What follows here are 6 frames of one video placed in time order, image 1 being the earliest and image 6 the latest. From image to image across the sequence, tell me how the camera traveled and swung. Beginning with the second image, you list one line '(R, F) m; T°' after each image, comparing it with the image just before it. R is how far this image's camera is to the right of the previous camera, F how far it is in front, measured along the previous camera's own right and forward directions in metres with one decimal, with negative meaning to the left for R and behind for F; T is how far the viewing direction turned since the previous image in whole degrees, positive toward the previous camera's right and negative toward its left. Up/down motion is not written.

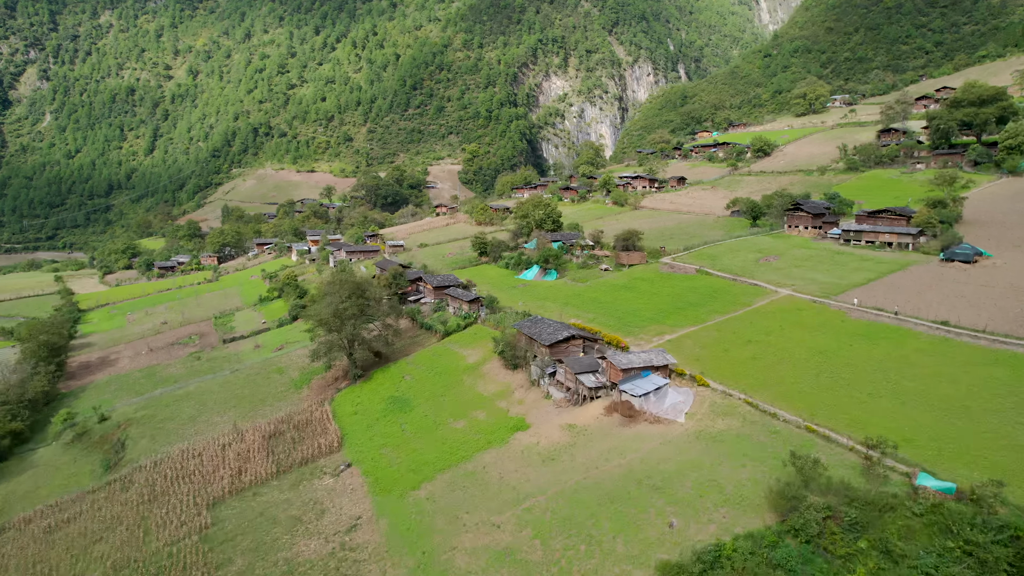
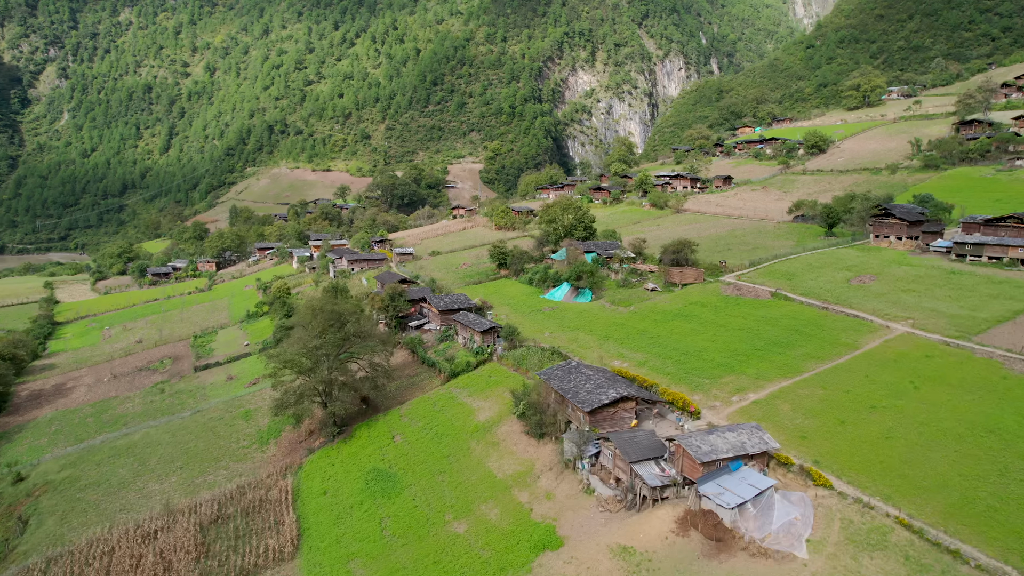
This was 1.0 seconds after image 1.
(-0.1, +8.0) m; -2°
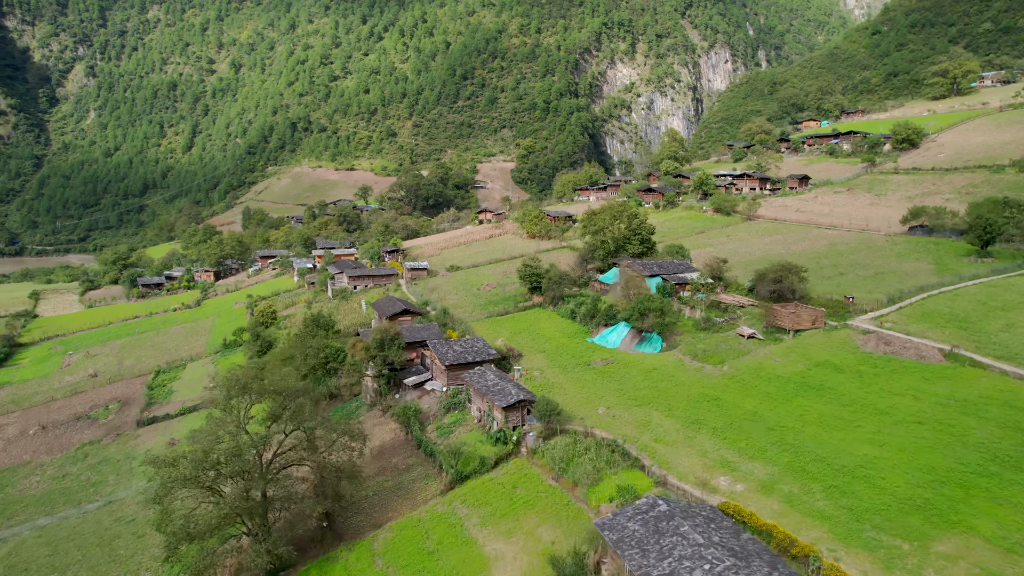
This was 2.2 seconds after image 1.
(-0.2, +10.1) m; -3°
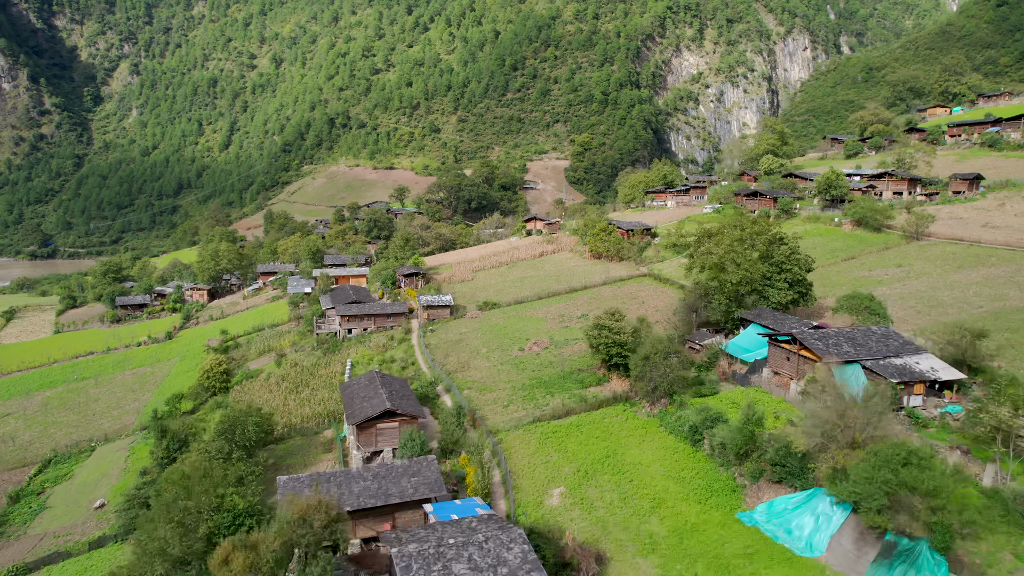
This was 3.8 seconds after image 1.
(-0.5, +14.4) m; -4°
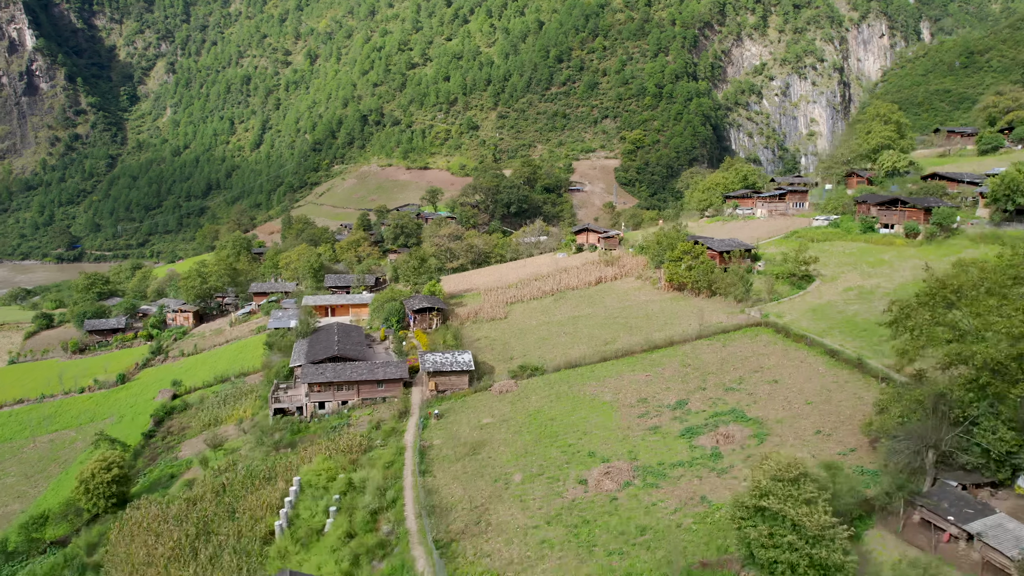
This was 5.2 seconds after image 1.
(-0.3, +11.5) m; -4°
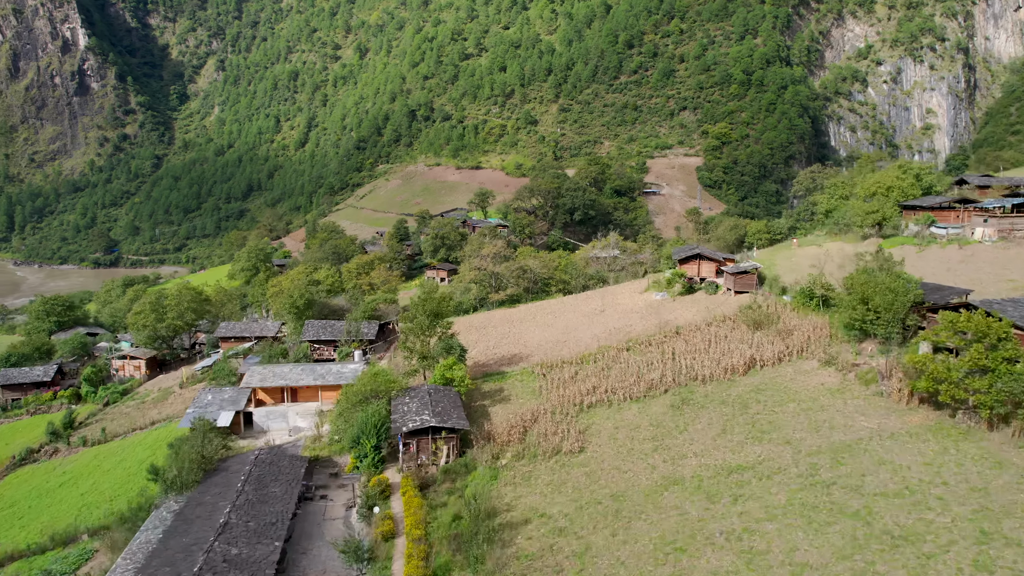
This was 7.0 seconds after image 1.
(-0.6, +15.6) m; -5°
